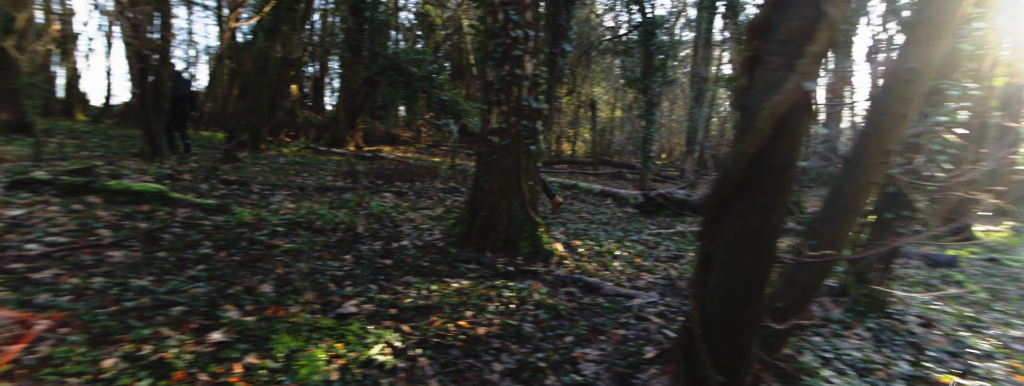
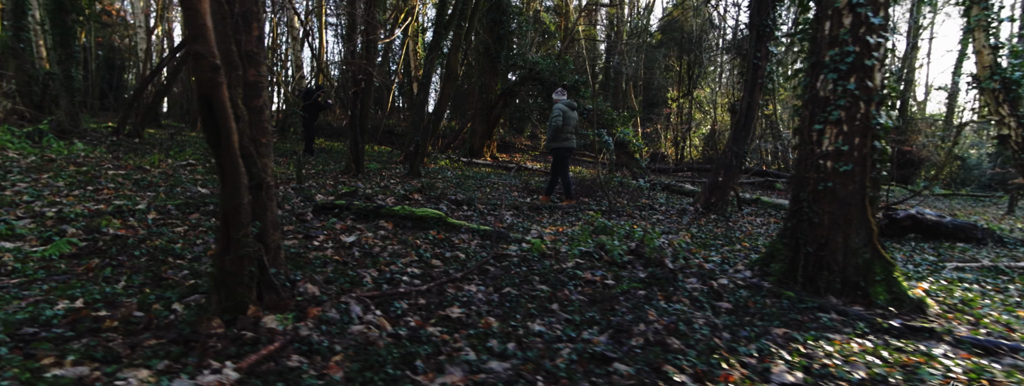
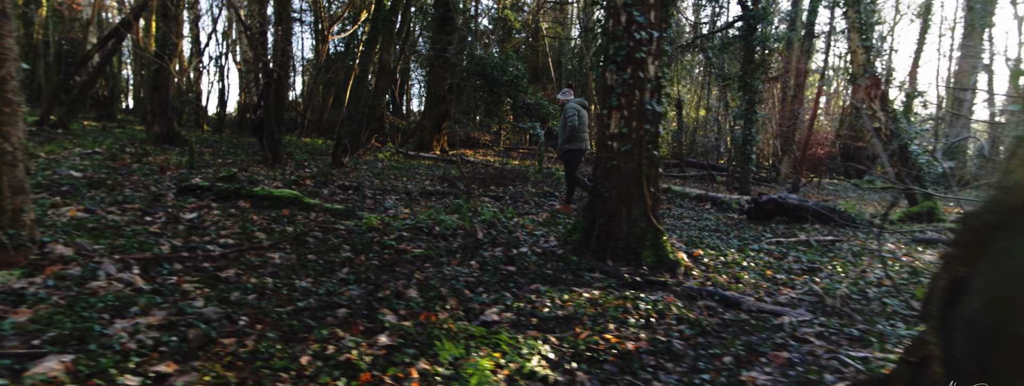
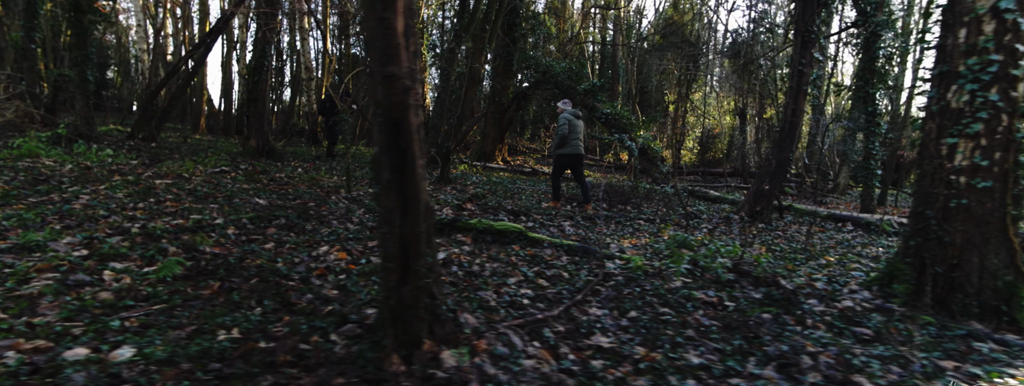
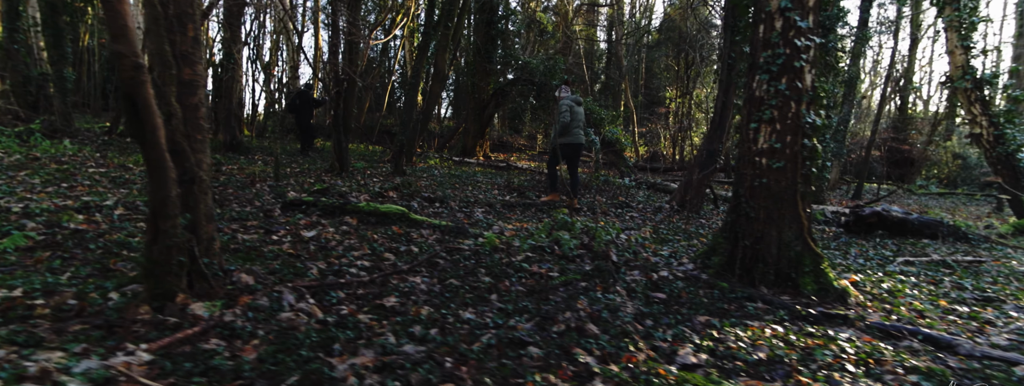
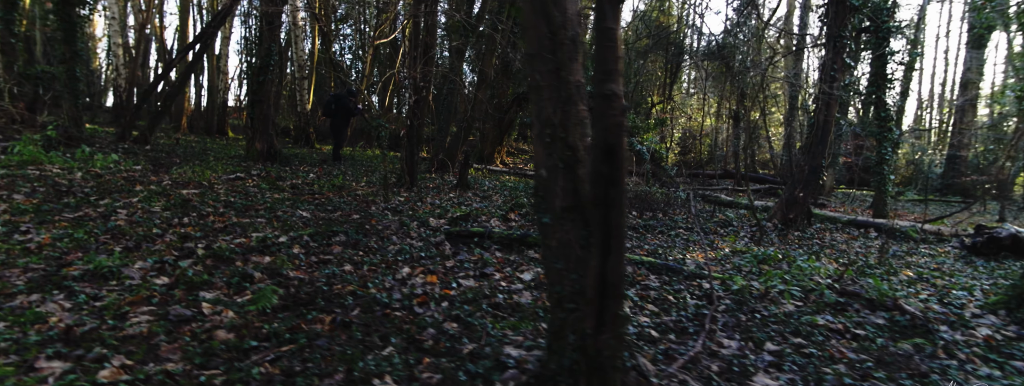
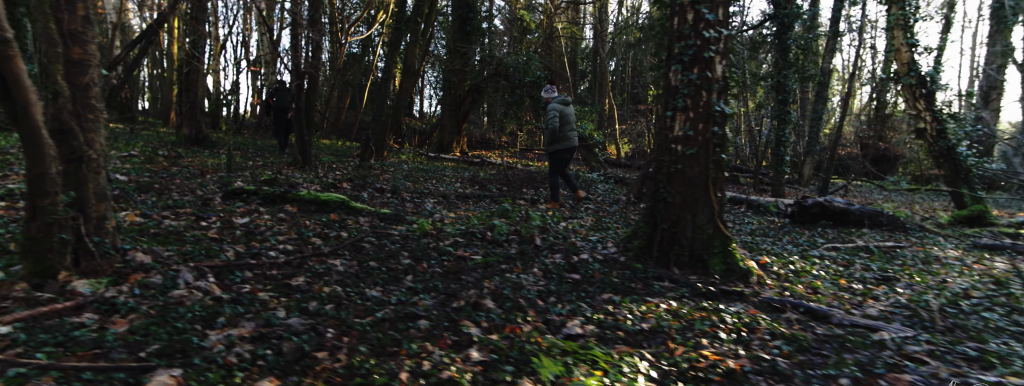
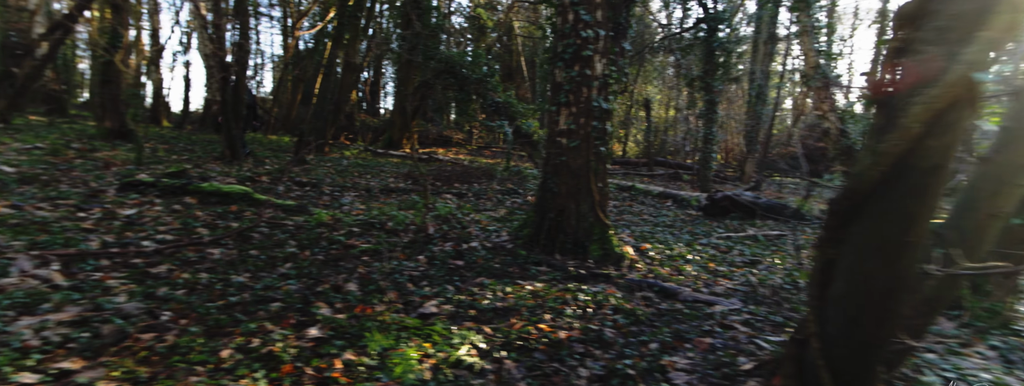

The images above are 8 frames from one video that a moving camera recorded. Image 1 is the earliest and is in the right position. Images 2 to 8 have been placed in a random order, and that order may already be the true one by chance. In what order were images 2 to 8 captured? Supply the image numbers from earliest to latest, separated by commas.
8, 3, 7, 5, 2, 4, 6
